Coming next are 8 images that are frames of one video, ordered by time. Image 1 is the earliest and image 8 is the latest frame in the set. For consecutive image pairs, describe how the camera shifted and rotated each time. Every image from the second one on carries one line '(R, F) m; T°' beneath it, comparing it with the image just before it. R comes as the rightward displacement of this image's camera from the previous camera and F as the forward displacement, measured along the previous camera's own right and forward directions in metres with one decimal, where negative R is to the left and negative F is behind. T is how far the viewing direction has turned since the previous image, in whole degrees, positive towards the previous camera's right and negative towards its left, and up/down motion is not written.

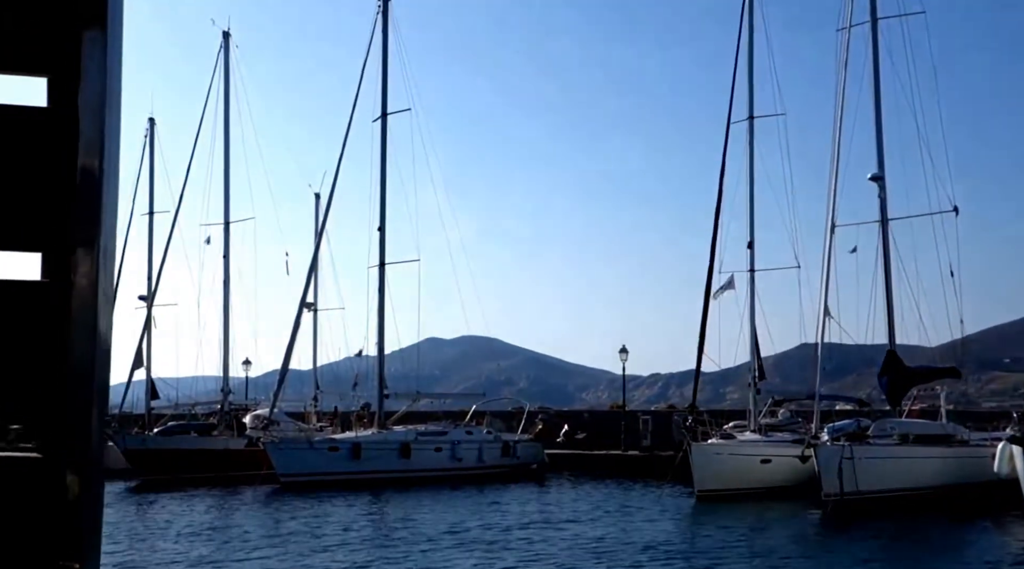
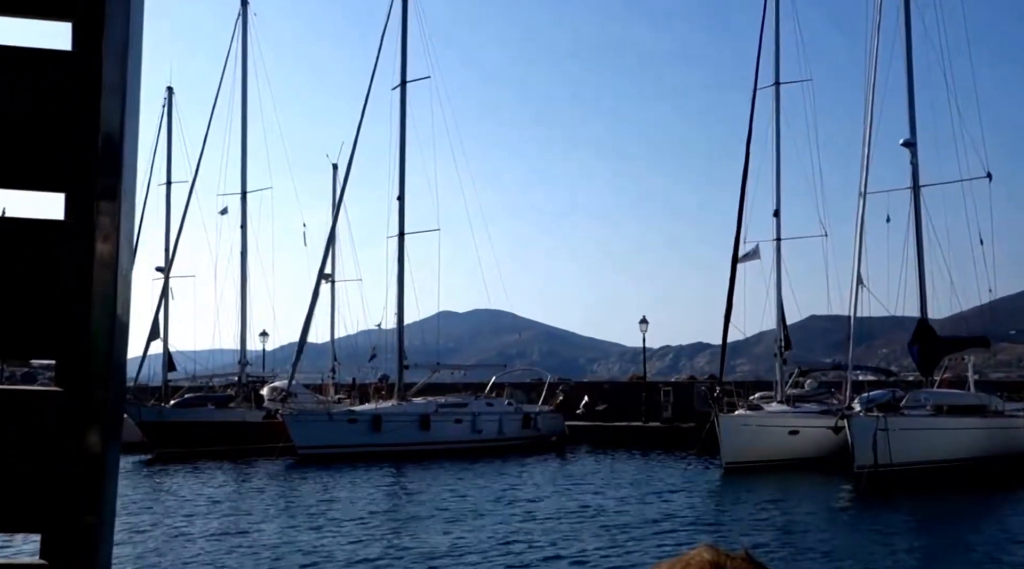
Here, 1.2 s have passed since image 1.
(-0.3, +0.3) m; 0°
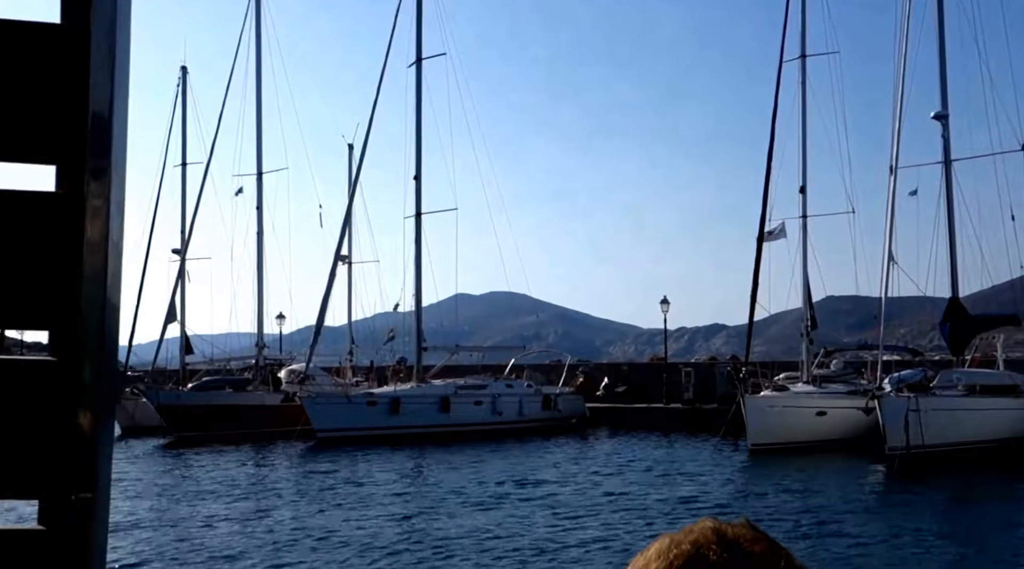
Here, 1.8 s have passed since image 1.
(-0.2, +0.3) m; -1°
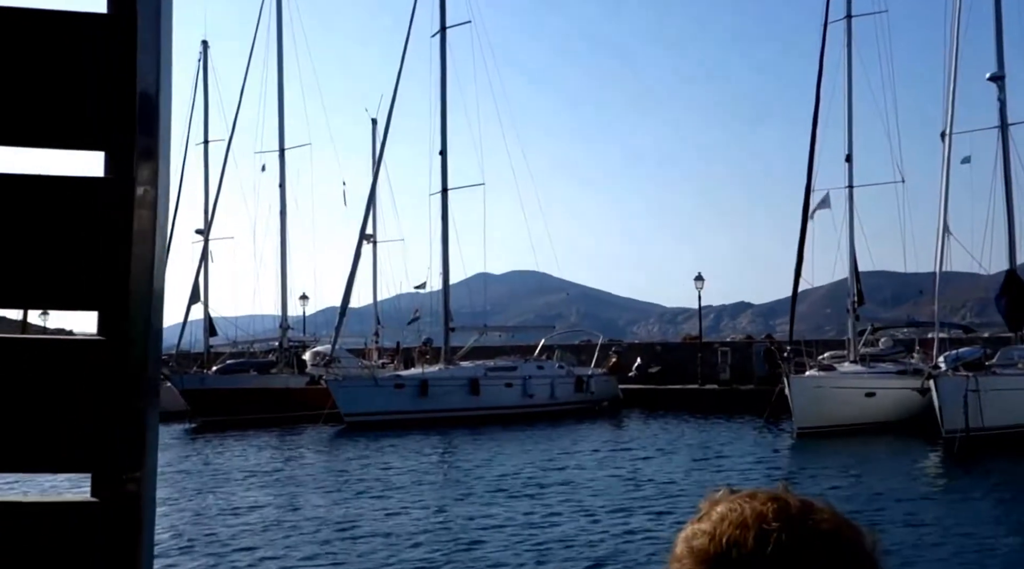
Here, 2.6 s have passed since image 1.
(-0.3, +0.8) m; -1°
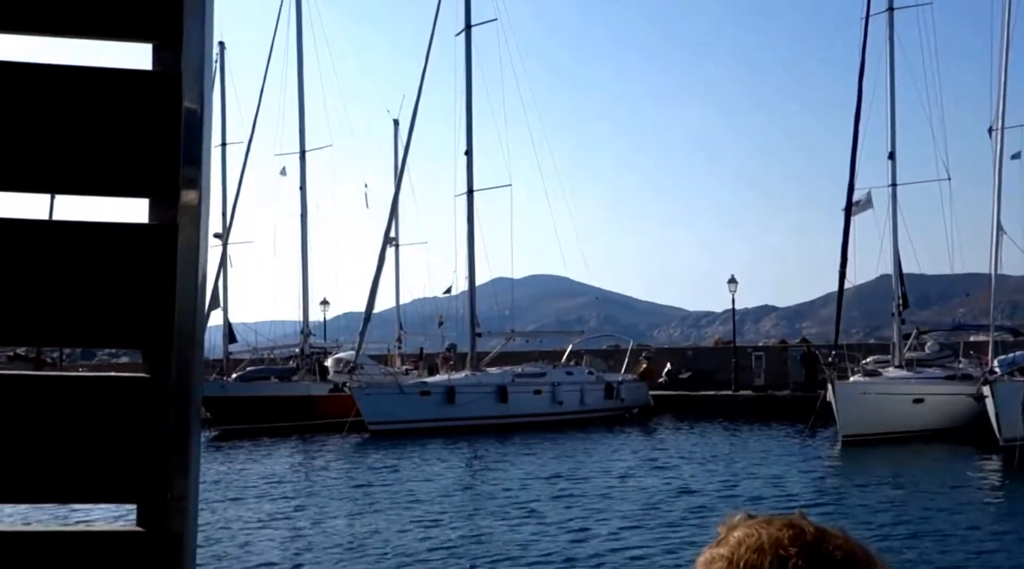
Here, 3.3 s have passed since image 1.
(-0.3, +0.7) m; -1°
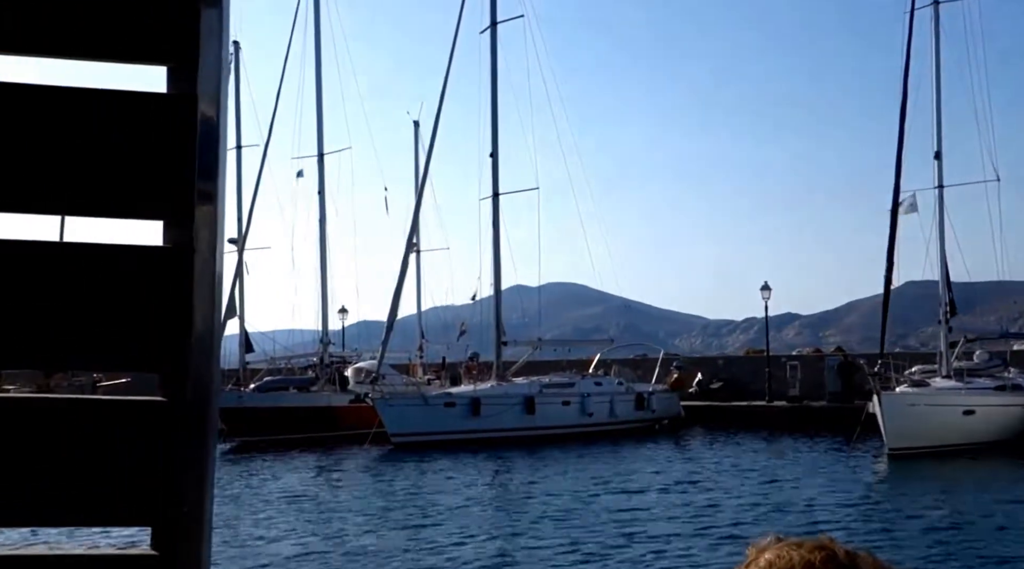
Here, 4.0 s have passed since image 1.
(-0.3, +0.8) m; -1°
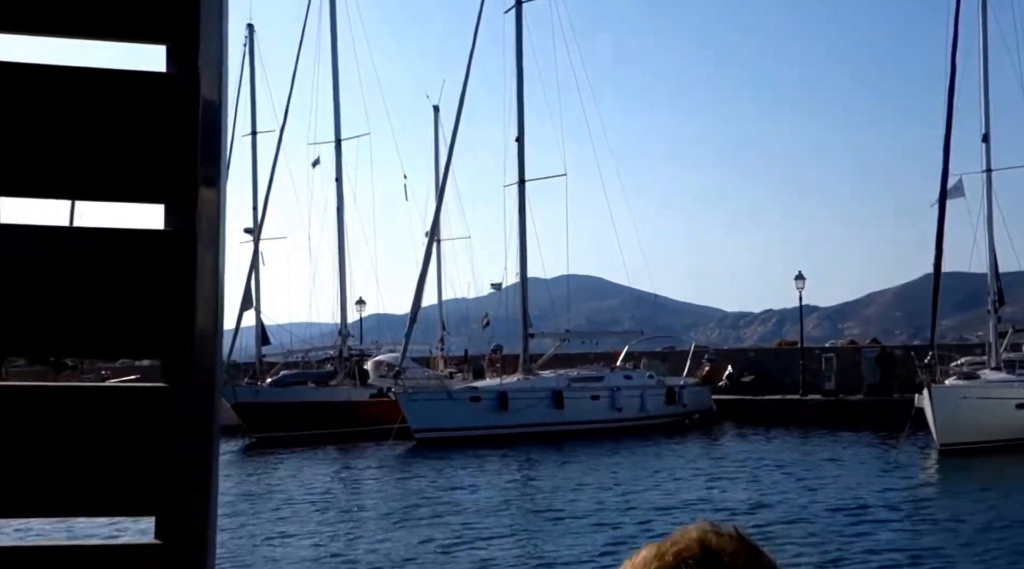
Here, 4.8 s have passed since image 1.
(-0.4, +0.8) m; 0°
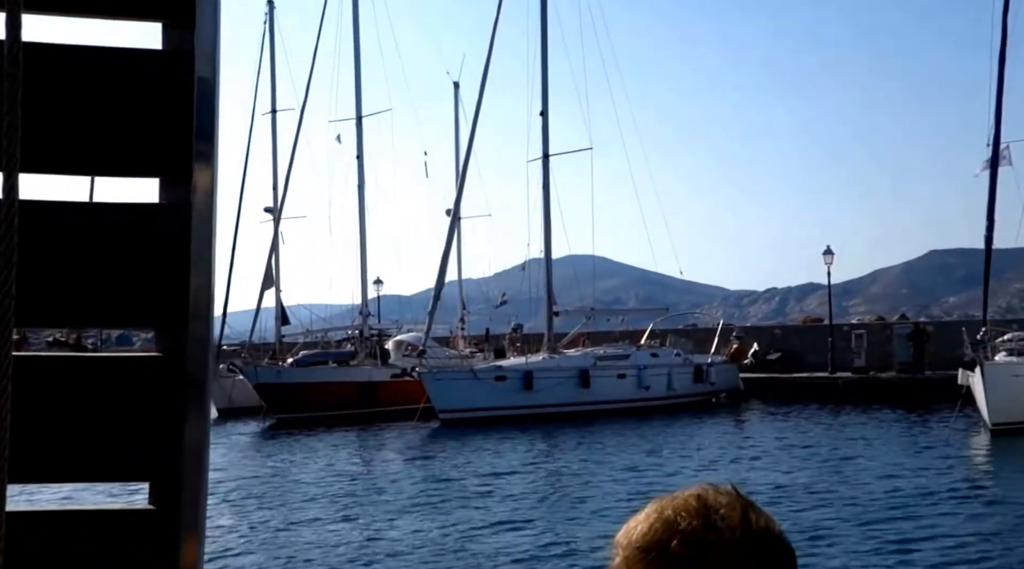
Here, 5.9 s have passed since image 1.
(-0.7, +0.5) m; +1°
